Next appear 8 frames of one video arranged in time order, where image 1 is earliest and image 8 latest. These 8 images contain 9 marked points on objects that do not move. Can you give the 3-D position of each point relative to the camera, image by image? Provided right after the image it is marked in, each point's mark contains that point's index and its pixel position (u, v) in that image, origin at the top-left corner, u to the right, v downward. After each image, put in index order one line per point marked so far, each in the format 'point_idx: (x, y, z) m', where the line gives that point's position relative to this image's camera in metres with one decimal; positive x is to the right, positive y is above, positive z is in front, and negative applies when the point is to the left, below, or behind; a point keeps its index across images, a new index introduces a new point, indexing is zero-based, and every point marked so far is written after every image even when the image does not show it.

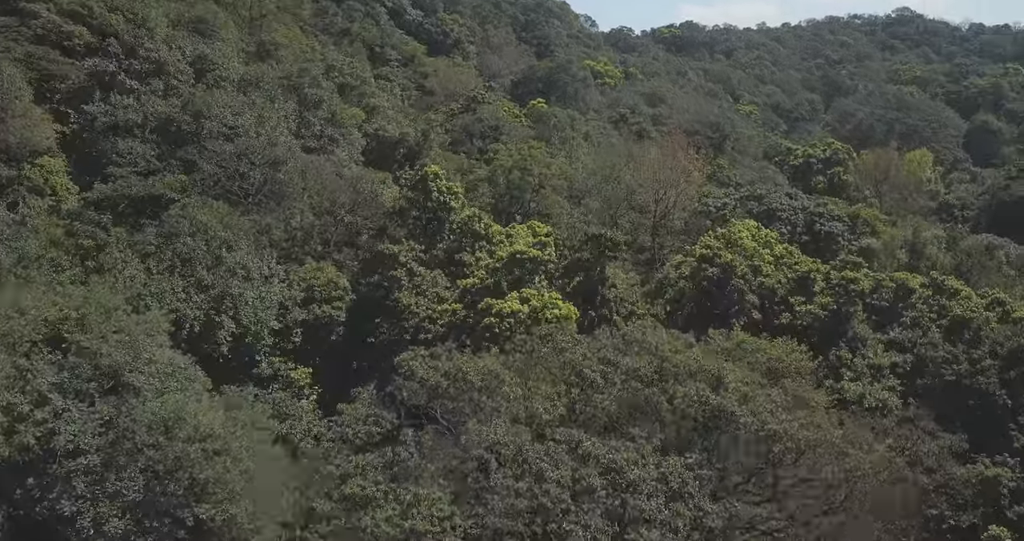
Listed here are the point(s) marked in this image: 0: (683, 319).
0: (+4.1, -1.2, +18.9) m
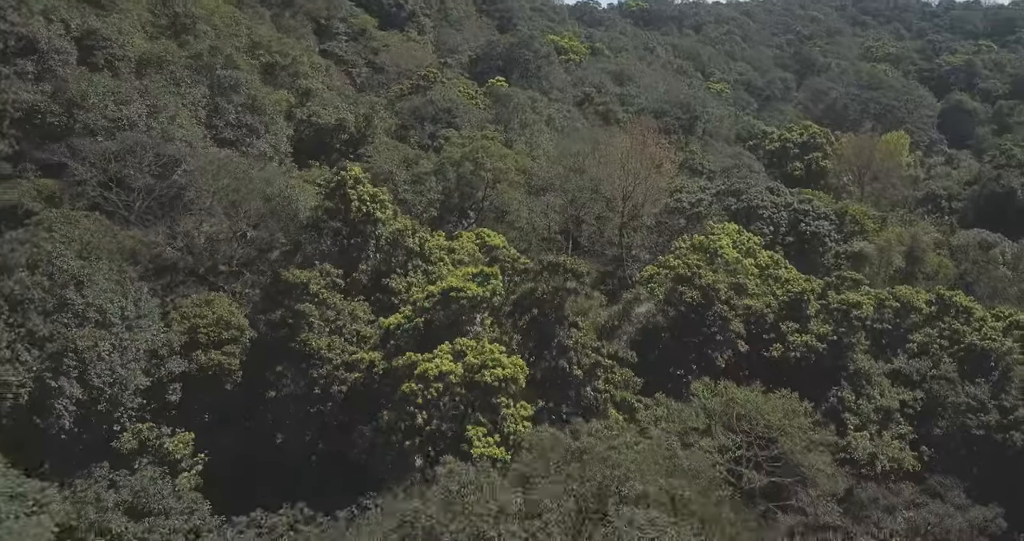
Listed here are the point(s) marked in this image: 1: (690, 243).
0: (+2.9, -1.7, +16.1) m
1: (+4.5, +0.7, +20.1) m
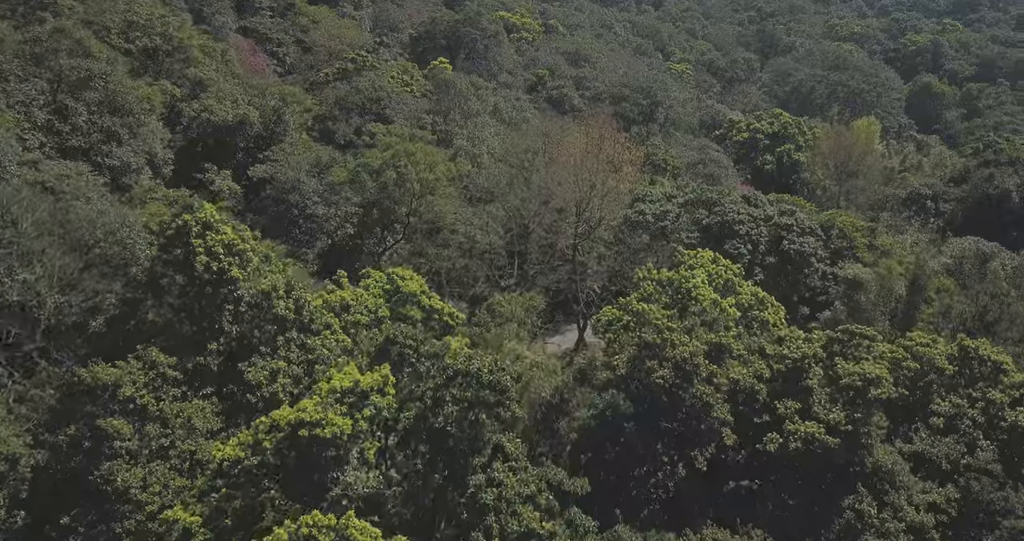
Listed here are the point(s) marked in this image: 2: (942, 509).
0: (+1.6, -2.7, +12.3) m
1: (+3.0, -0.2, +16.4) m
2: (+6.6, -3.7, +12.1) m
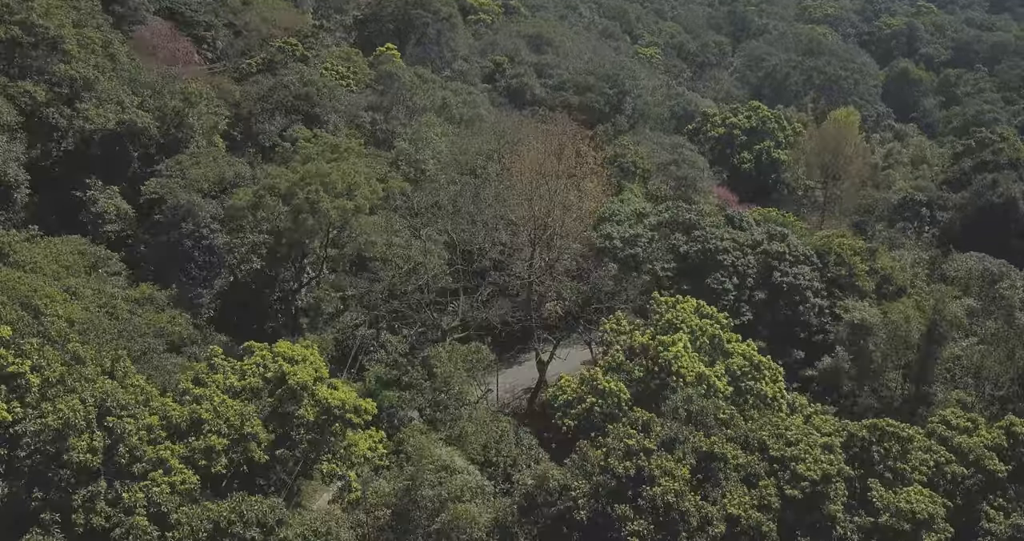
0: (+0.7, -3.8, +9.0) m
1: (+1.9, -1.2, +13.0) m
2: (+5.7, -4.7, +9.0) m
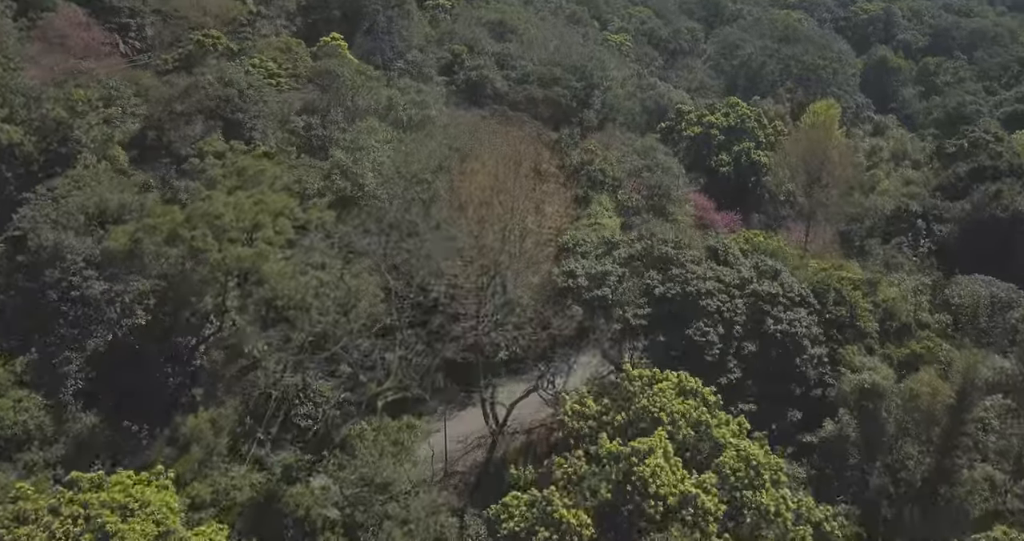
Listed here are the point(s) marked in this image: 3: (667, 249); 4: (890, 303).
0: (0.0, -4.9, +6.1) m
1: (+1.0, -2.2, +10.1) m
2: (+5.0, -5.8, +6.4) m
3: (+3.4, +0.4, +17.7) m
4: (+8.8, -0.8, +18.5) m
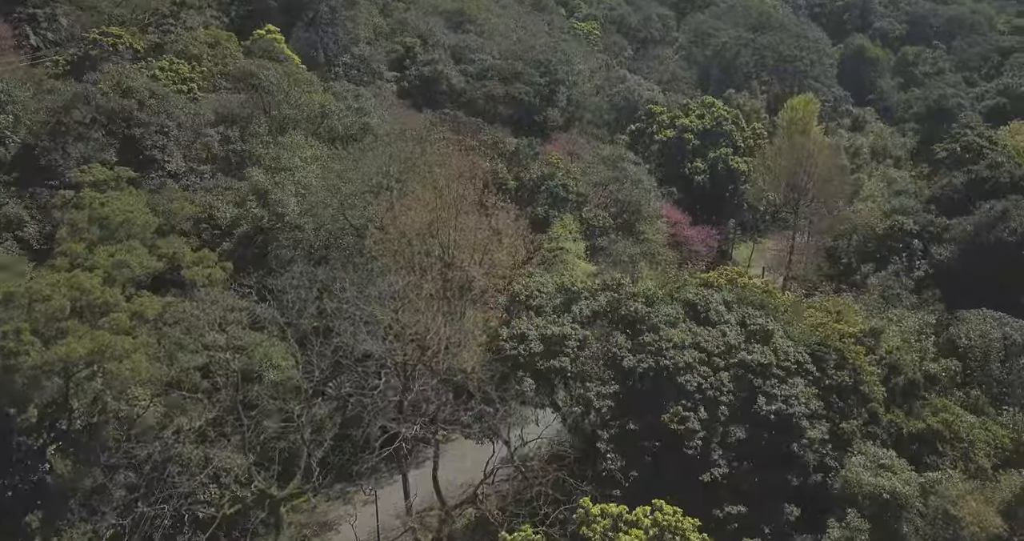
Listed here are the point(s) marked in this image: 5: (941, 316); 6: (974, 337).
0: (-0.7, -6.2, +3.3) m
1: (+0.2, -3.4, +7.3) m
2: (+4.3, -7.1, +3.8) m
3: (+2.3, -0.6, +14.8) m
4: (+7.7, -1.7, +15.9) m
5: (+10.5, -1.1, +19.3) m
6: (+10.6, -1.6, +18.1) m
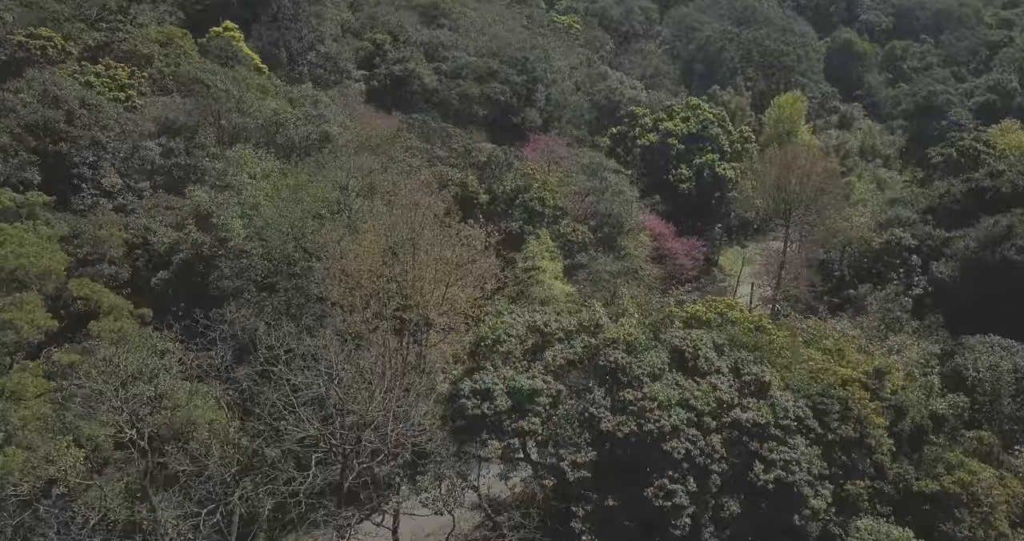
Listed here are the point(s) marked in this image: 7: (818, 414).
0: (-1.0, -7.0, +1.7) m
1: (-0.2, -4.2, +5.7) m
2: (+4.0, -7.9, +2.3) m
3: (+1.8, -1.3, +13.3) m
4: (+7.1, -2.3, +14.4) m
5: (+9.8, -1.7, +17.9) m
6: (+9.9, -2.1, +16.7) m
7: (+5.1, -2.3, +13.3) m
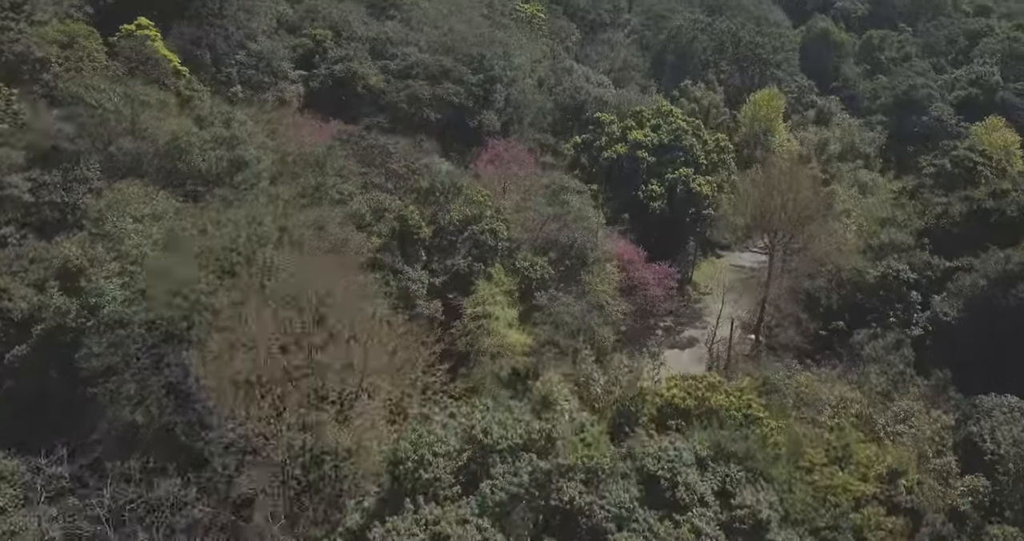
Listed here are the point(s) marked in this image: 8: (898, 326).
0: (-1.5, -8.6, -1.0) m
1: (-0.9, -5.6, +3.0) m
2: (+3.5, -9.4, -0.2) m
3: (+0.8, -2.5, +10.5) m
4: (+6.1, -3.5, +11.9) m
5: (+8.7, -2.7, +15.5) m
6: (+8.9, -3.2, +14.2) m
7: (+4.1, -3.5, +10.7) m
8: (+9.4, -1.3, +18.7) m
